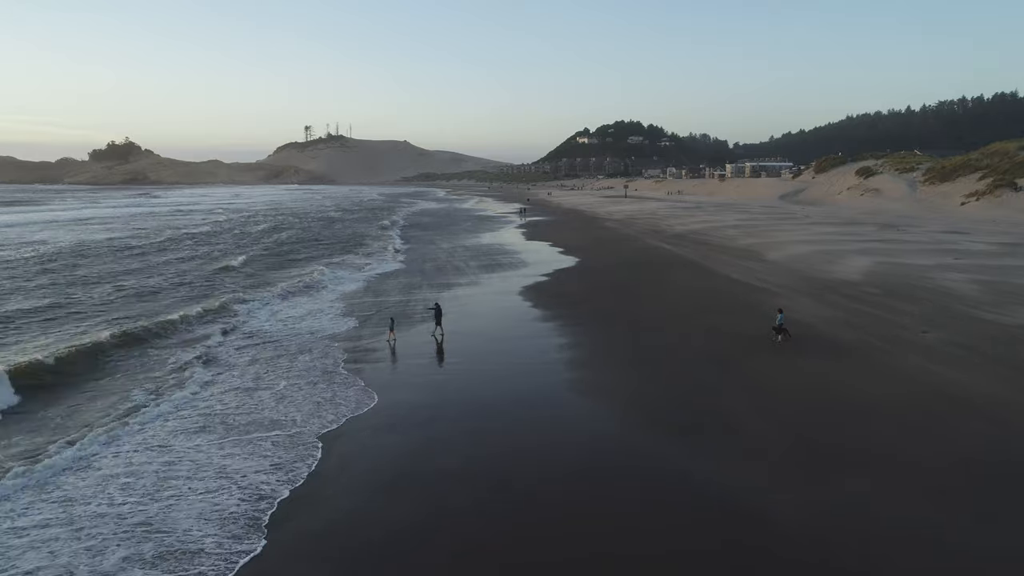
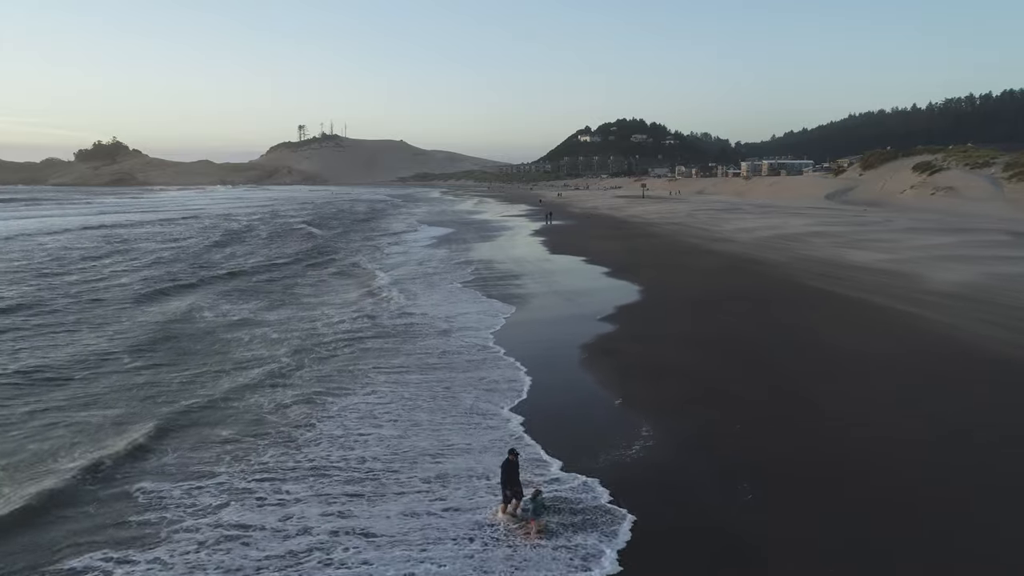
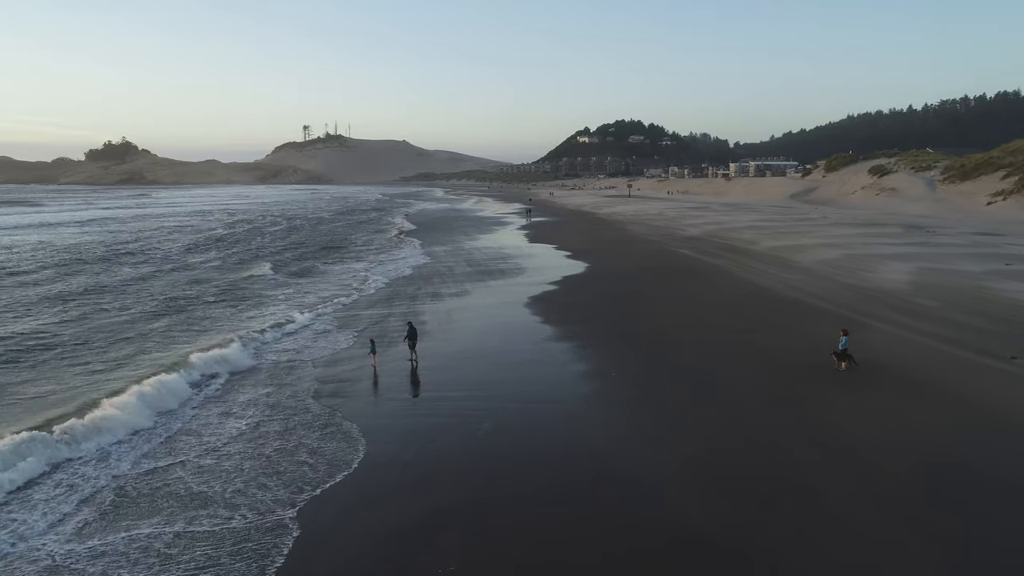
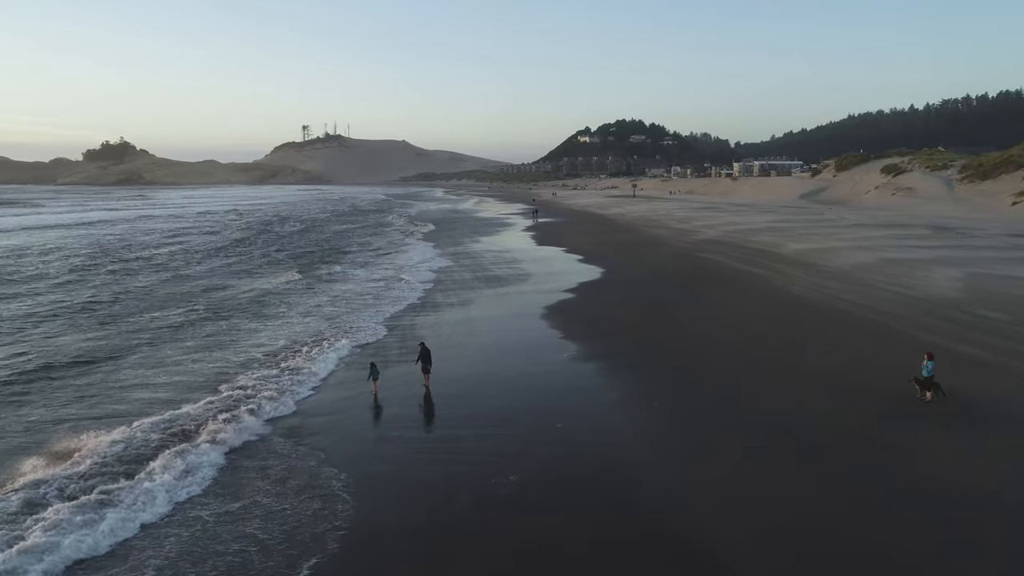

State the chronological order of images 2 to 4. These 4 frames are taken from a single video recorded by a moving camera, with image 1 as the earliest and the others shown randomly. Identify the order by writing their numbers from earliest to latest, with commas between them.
3, 4, 2
